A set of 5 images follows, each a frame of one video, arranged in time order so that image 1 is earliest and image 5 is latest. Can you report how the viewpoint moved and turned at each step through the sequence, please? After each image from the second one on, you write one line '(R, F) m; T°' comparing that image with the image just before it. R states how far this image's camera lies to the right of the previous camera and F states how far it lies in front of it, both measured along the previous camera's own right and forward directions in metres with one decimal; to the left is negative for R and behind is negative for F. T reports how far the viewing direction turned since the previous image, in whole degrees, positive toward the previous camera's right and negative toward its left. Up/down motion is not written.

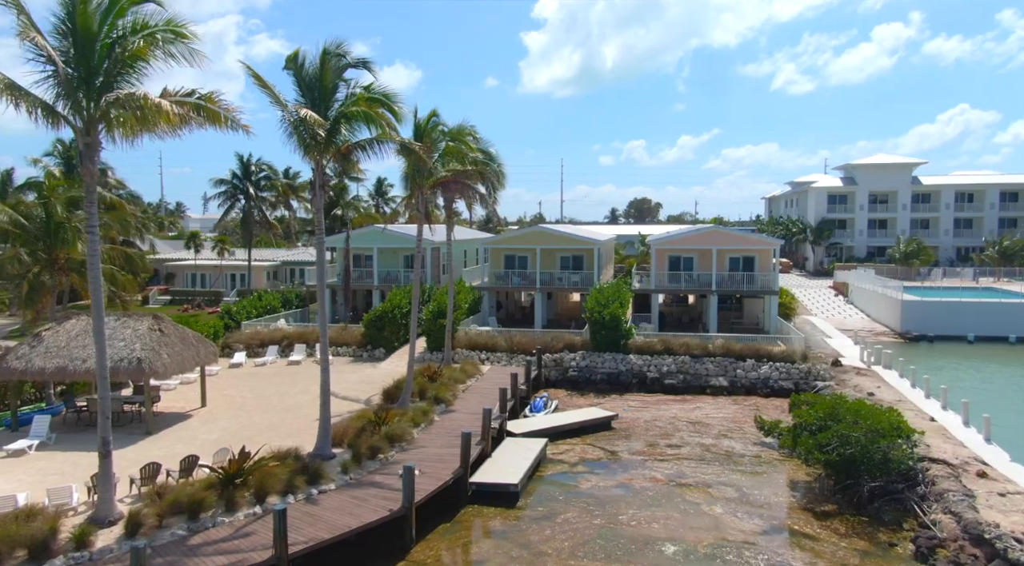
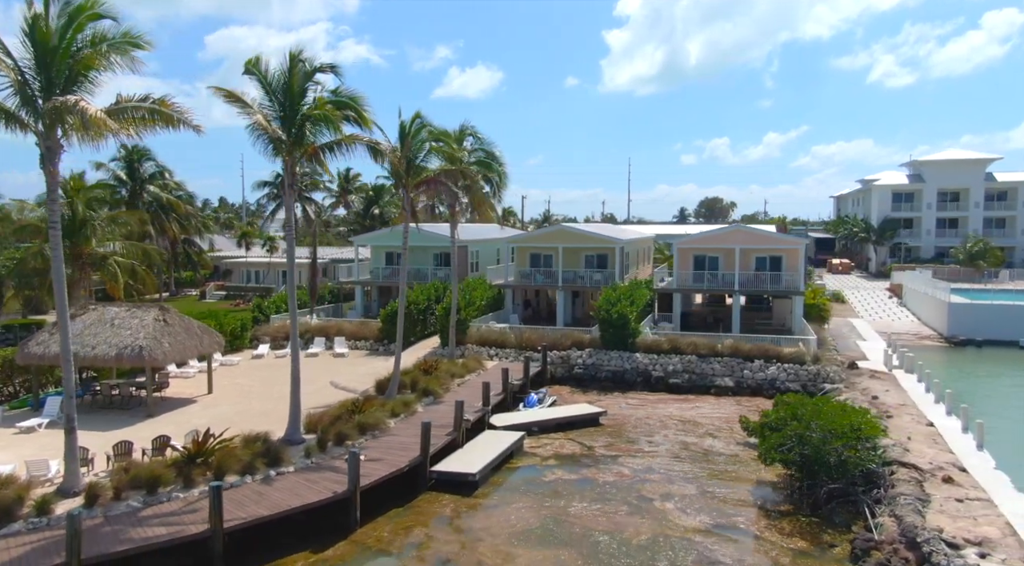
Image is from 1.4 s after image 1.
(+2.7, -0.3) m; -6°
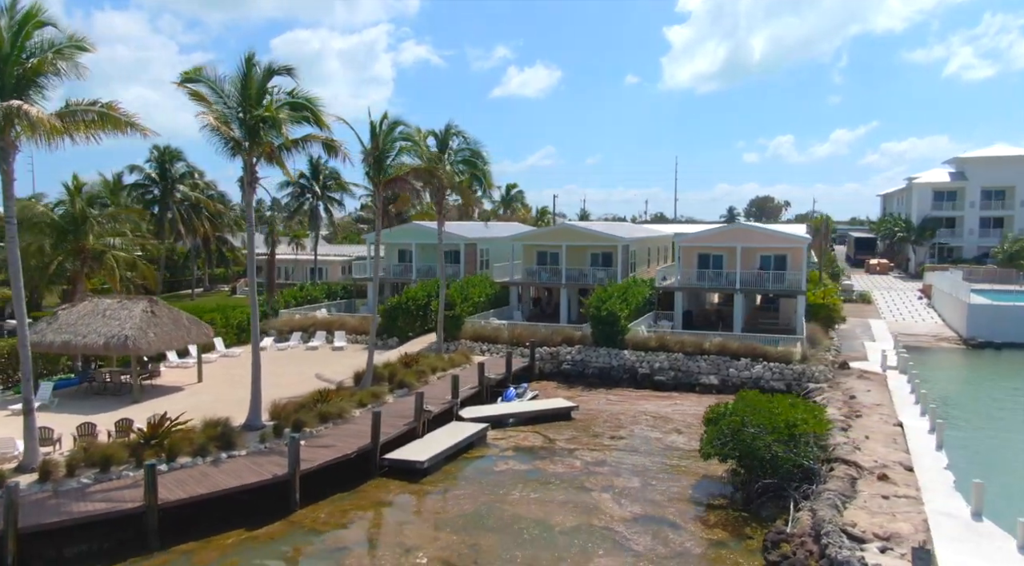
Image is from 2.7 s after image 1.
(+2.6, -0.4) m; -4°
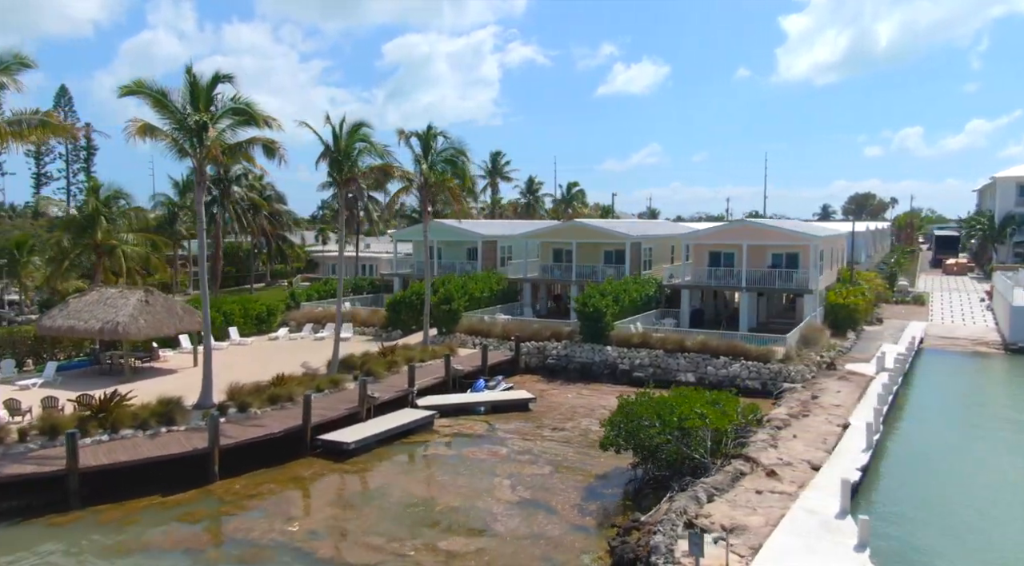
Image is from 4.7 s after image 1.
(+4.6, -0.6) m; -7°
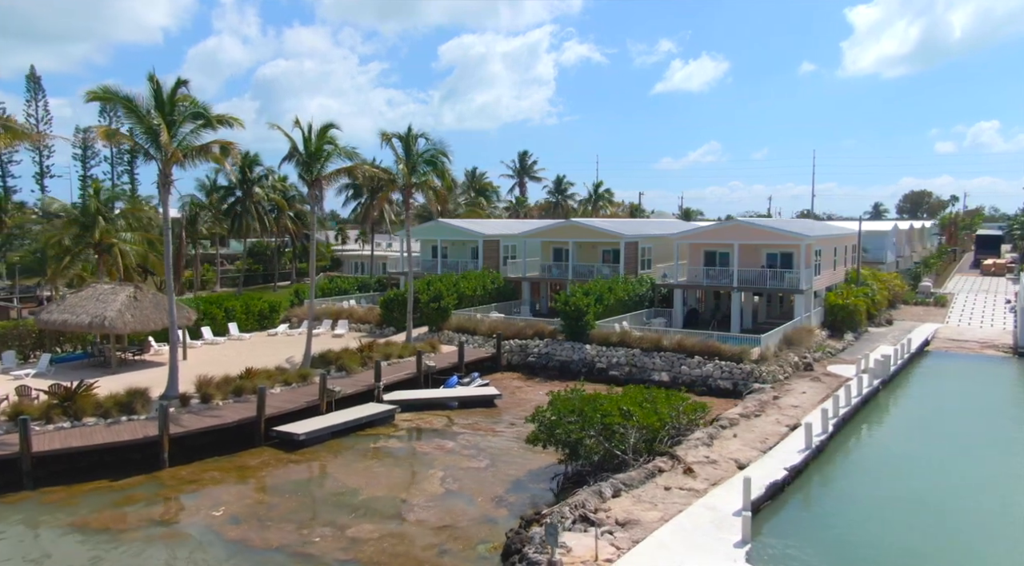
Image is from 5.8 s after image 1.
(+2.9, -0.4) m; -4°
